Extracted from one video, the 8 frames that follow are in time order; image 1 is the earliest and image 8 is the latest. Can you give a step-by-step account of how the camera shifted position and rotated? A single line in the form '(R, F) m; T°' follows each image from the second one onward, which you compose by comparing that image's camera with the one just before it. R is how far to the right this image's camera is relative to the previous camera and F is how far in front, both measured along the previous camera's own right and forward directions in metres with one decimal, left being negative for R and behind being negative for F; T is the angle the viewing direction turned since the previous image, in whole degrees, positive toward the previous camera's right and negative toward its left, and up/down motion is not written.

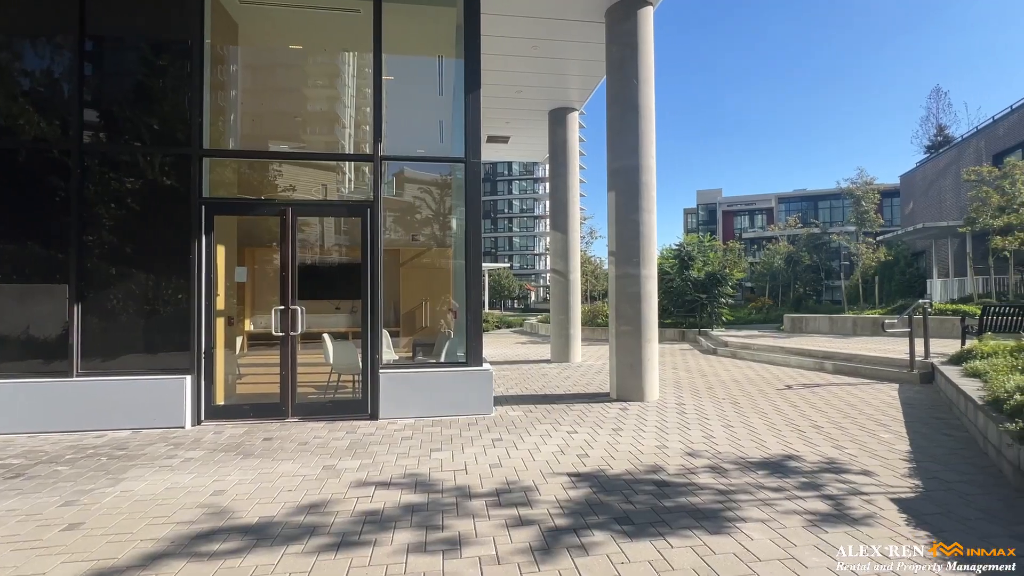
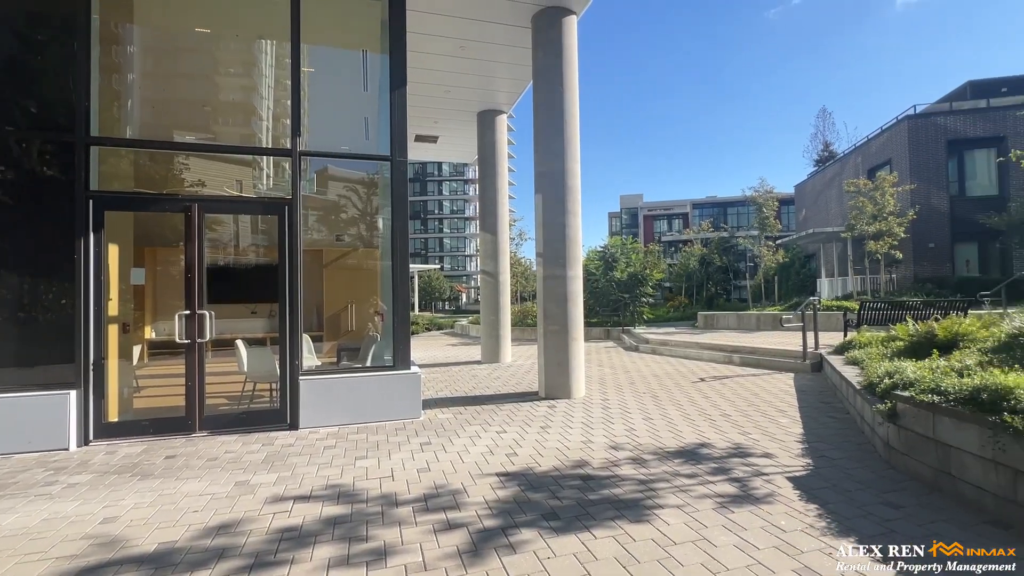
(0.0, 0.0) m; +8°
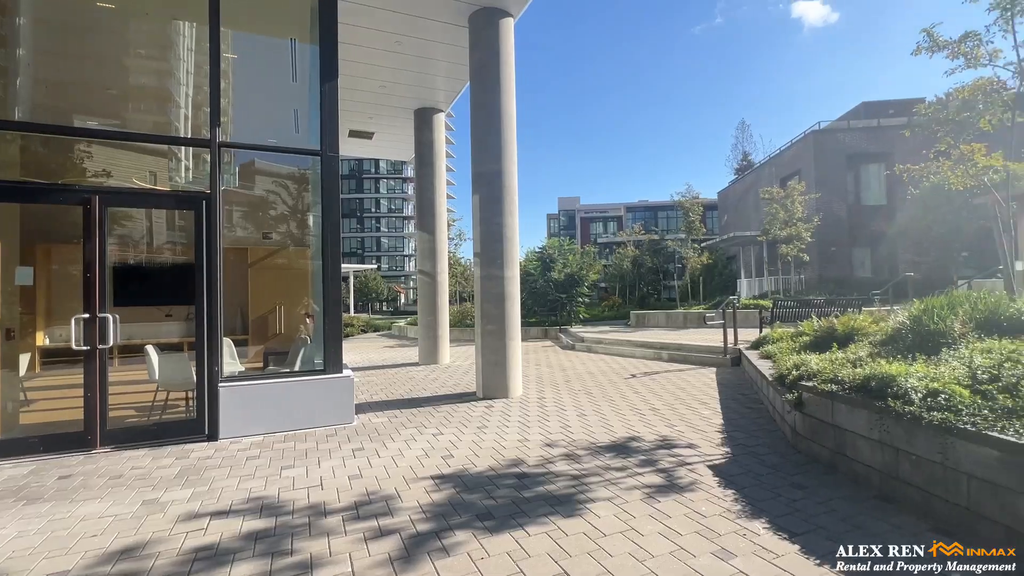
(0.0, 0.0) m; +7°
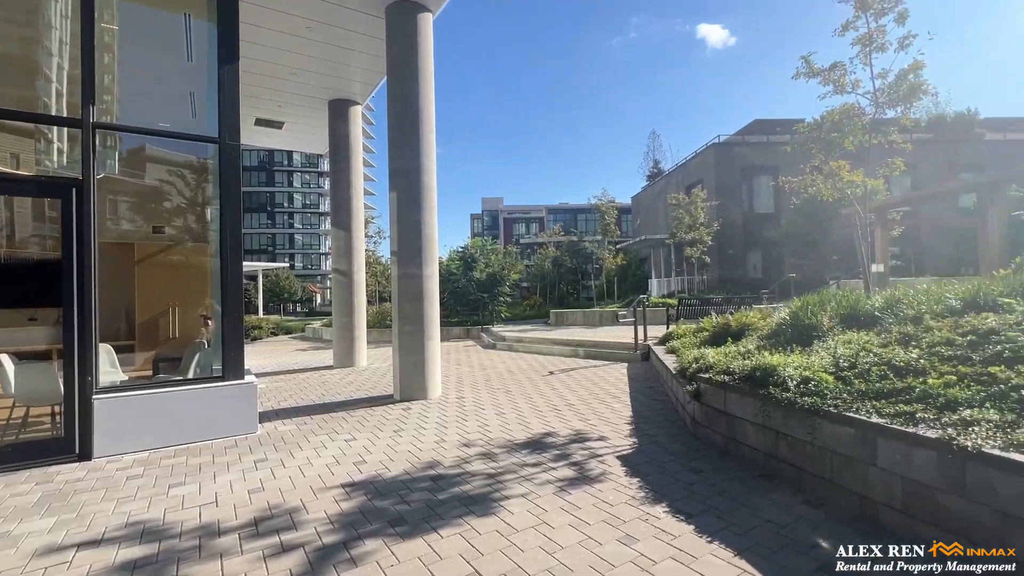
(+0.1, 0.0) m; +9°
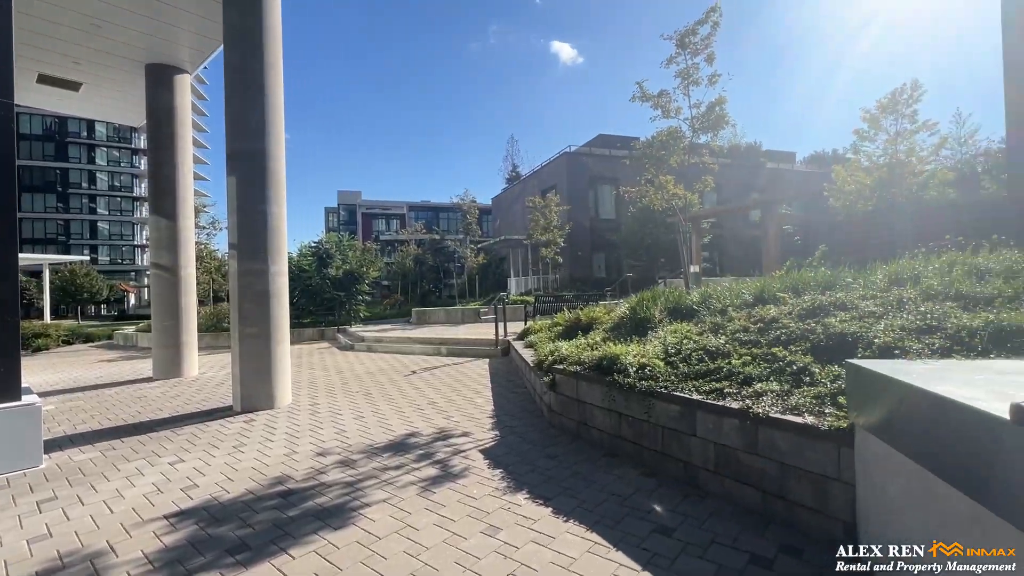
(0.0, 0.0) m; +17°
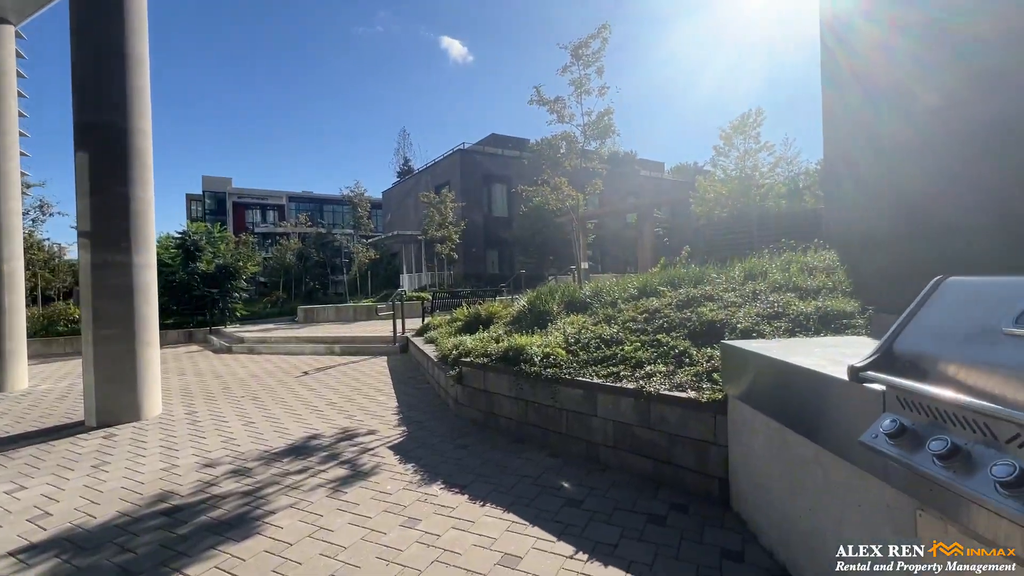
(-0.2, -0.1) m; +13°
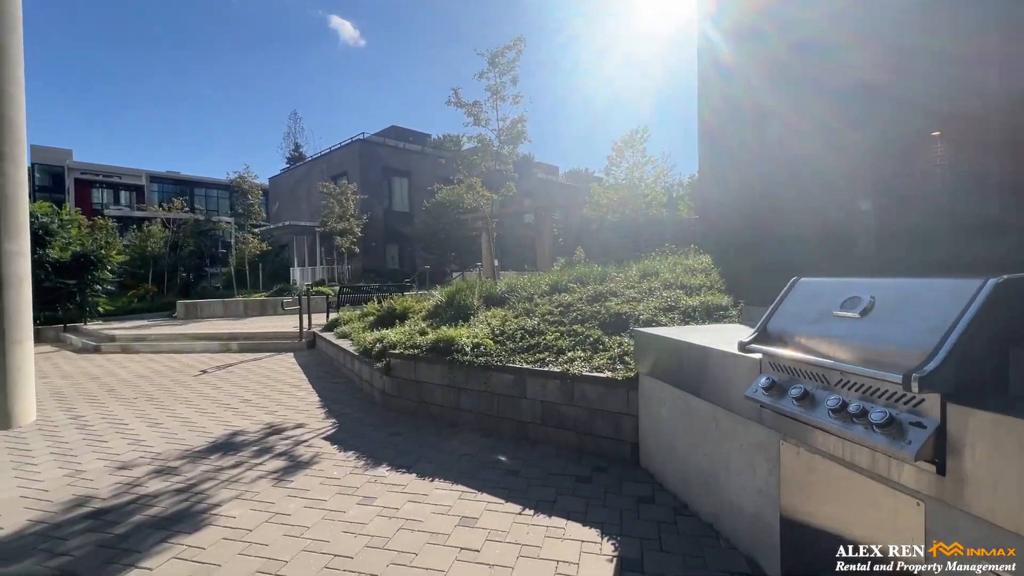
(-0.4, -0.4) m; +13°
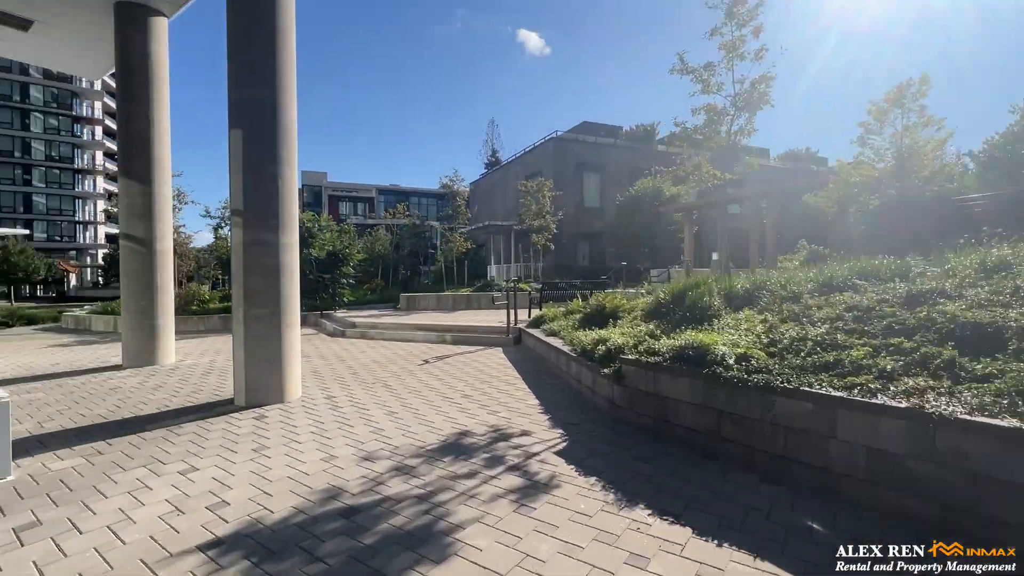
(-0.8, +0.8) m; -21°
